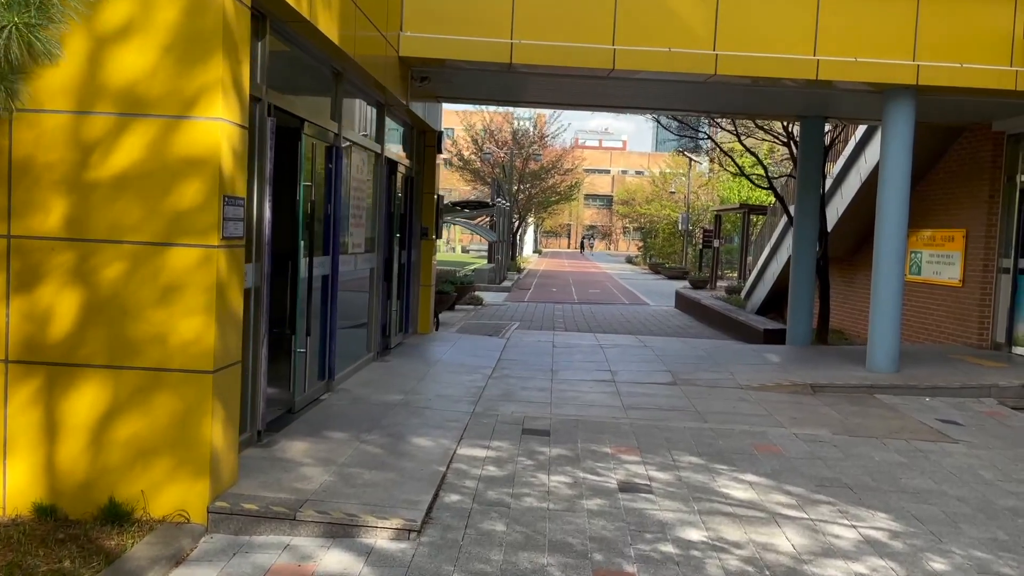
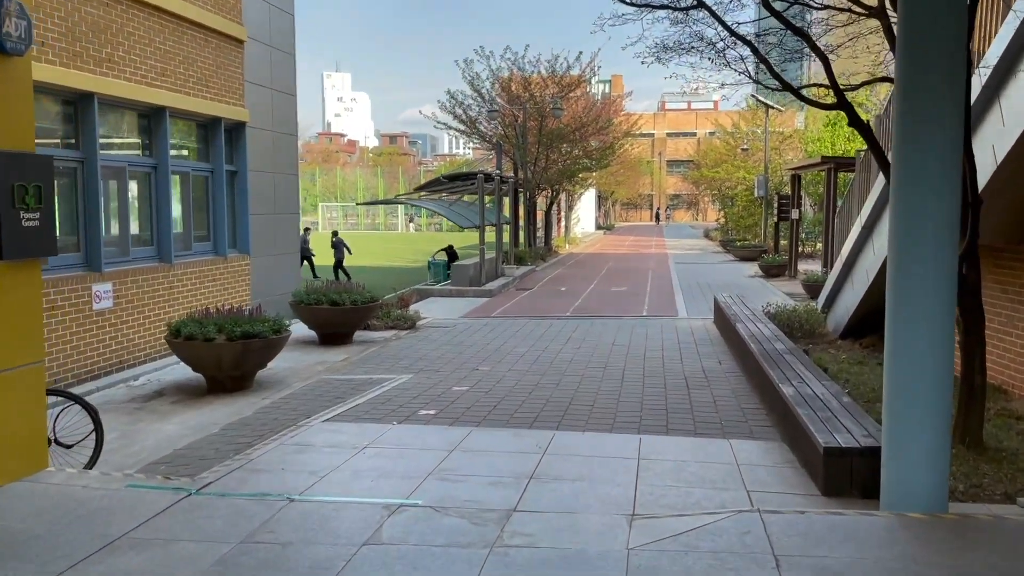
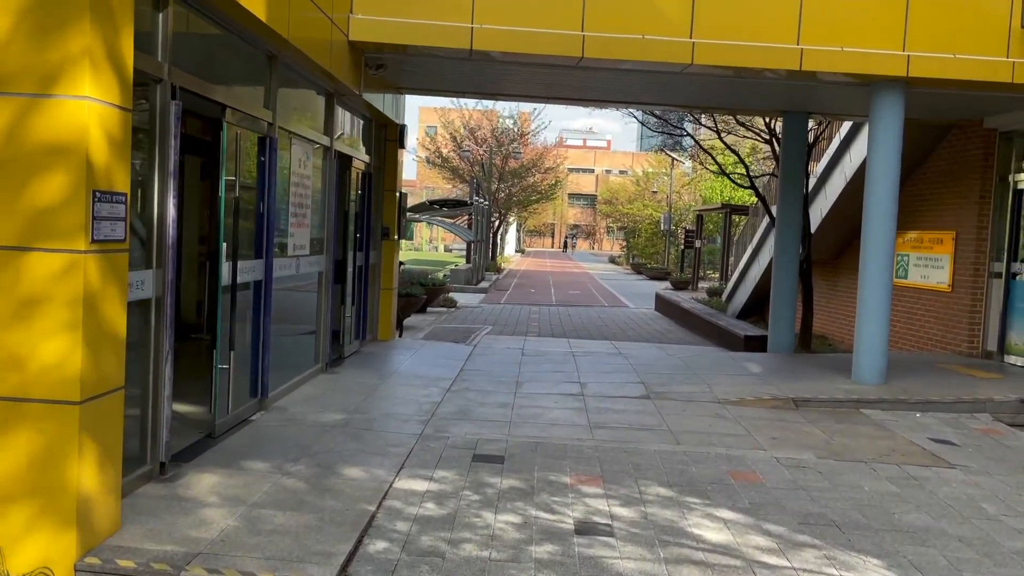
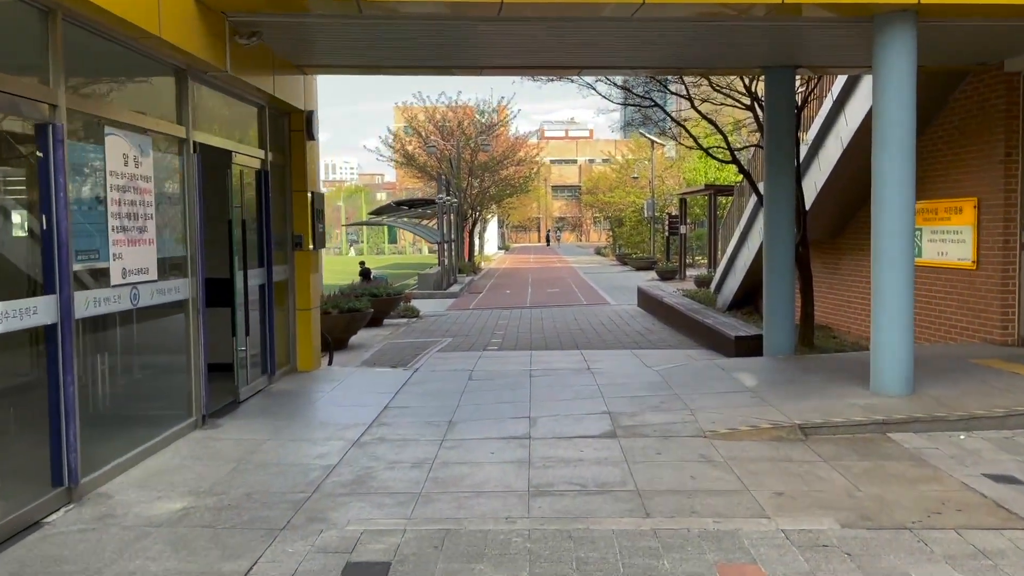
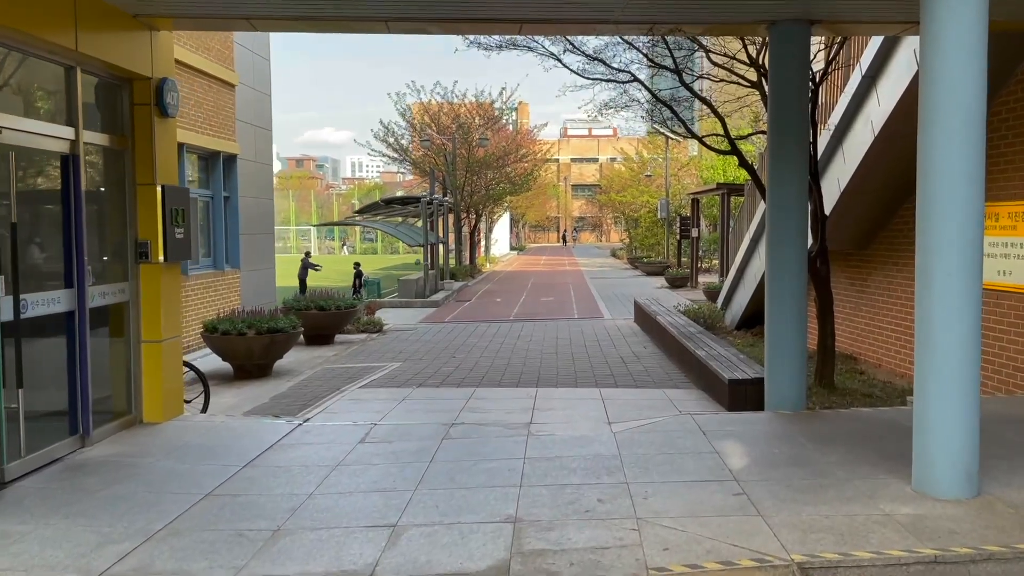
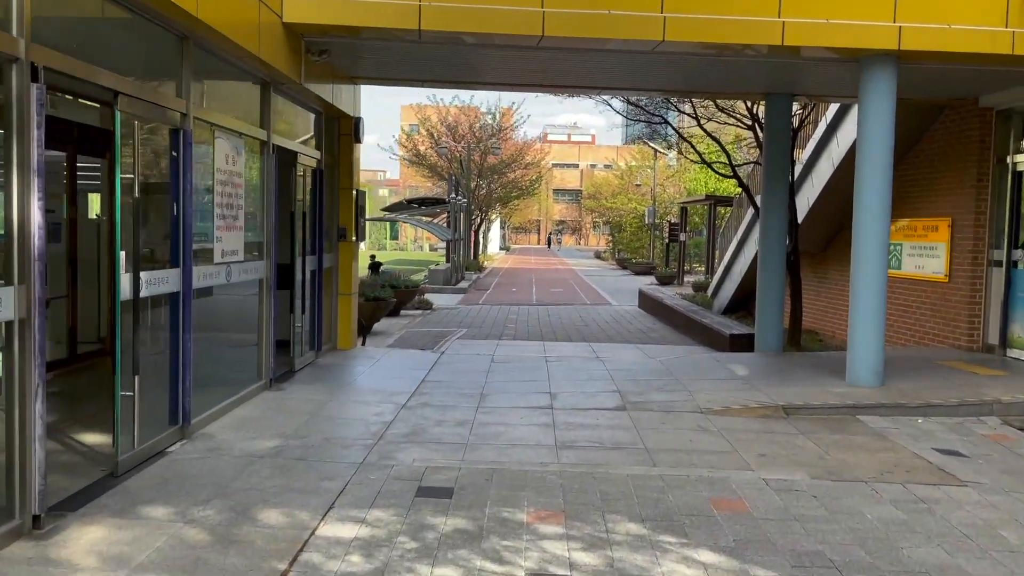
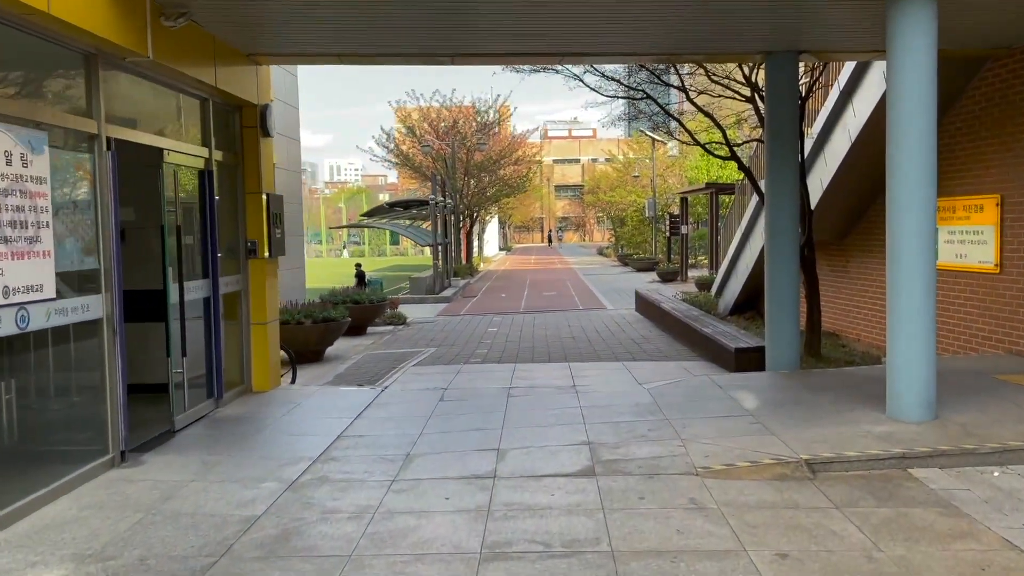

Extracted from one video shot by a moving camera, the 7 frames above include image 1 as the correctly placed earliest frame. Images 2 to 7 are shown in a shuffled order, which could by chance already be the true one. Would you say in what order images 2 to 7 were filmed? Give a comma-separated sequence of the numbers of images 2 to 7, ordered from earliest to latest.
3, 6, 4, 7, 5, 2
